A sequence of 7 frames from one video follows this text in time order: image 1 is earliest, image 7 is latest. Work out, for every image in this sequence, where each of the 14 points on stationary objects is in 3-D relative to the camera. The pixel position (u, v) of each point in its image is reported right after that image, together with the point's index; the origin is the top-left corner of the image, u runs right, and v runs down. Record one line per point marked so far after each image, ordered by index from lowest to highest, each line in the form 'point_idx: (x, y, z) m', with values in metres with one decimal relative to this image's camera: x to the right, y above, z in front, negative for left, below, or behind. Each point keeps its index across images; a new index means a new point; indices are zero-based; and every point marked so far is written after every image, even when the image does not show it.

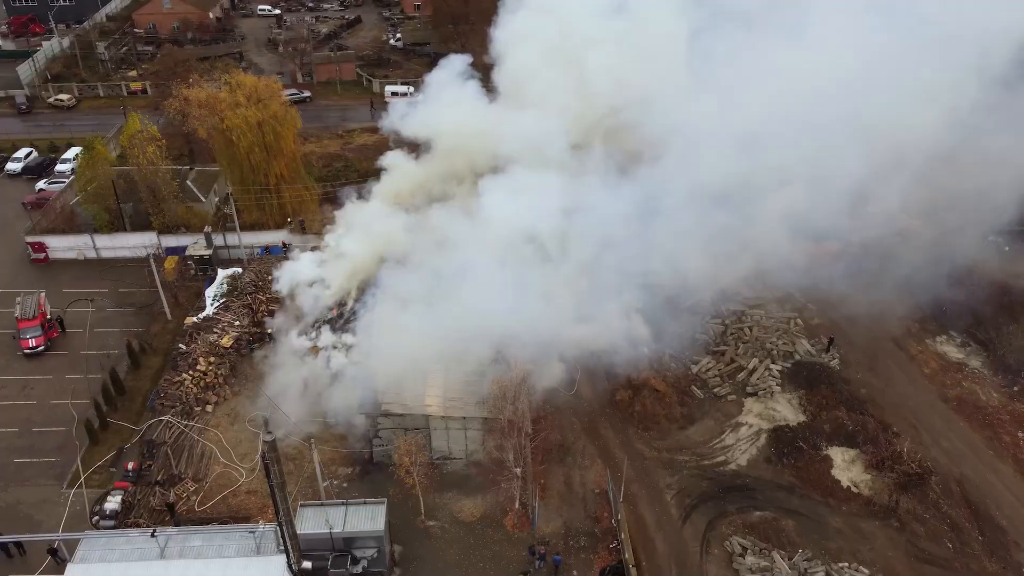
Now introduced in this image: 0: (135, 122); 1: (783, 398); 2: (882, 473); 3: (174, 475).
0: (-10.5, +4.7, +19.2) m
1: (+6.6, -2.7, +16.6) m
2: (+8.1, -4.1, +14.7) m
3: (-6.5, -3.6, +13.0) m
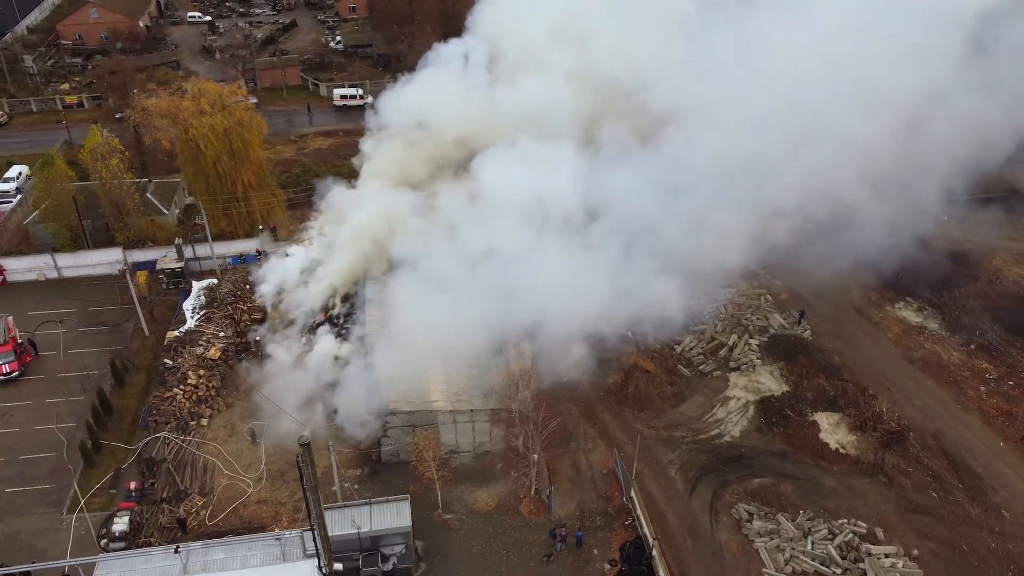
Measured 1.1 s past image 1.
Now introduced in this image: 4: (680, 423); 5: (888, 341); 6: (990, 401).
0: (-11.2, +4.2, +18.4) m
1: (+6.4, -2.1, +17.3) m
2: (+8.2, -3.4, +15.5) m
3: (-6.3, -3.8, +12.7) m
4: (+4.0, -3.2, +15.8) m
5: (+10.7, -1.5, +19.1) m
6: (+12.3, -2.9, +17.3) m
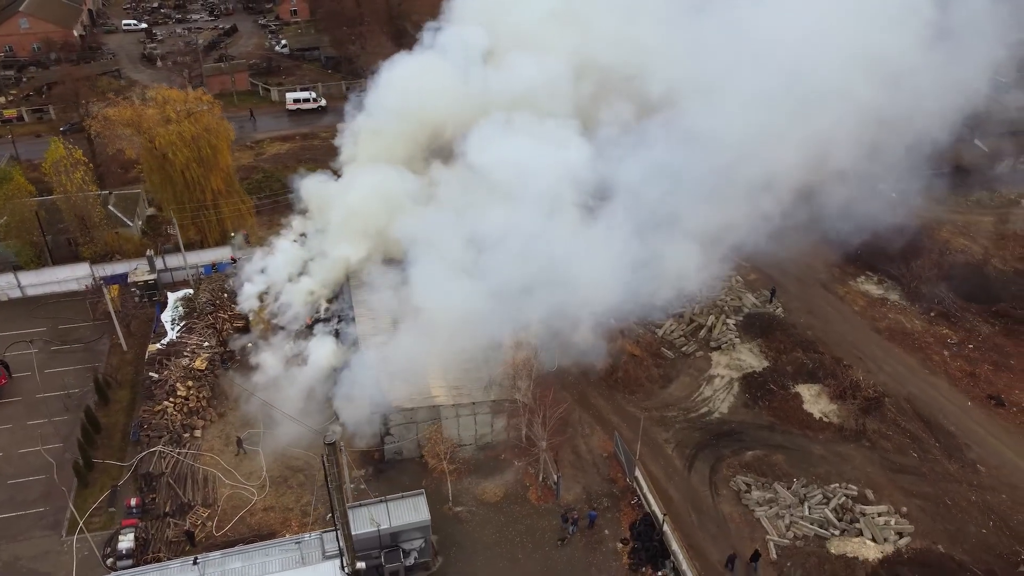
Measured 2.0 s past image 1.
0: (-11.8, +3.7, +17.8) m
1: (+6.2, -1.6, +17.9) m
2: (+8.1, -2.7, +16.3) m
3: (-6.1, -4.0, +12.4) m
4: (+3.9, -2.8, +16.2) m
5: (+10.2, -0.7, +20.0) m
6: (+12.0, -2.1, +18.3) m
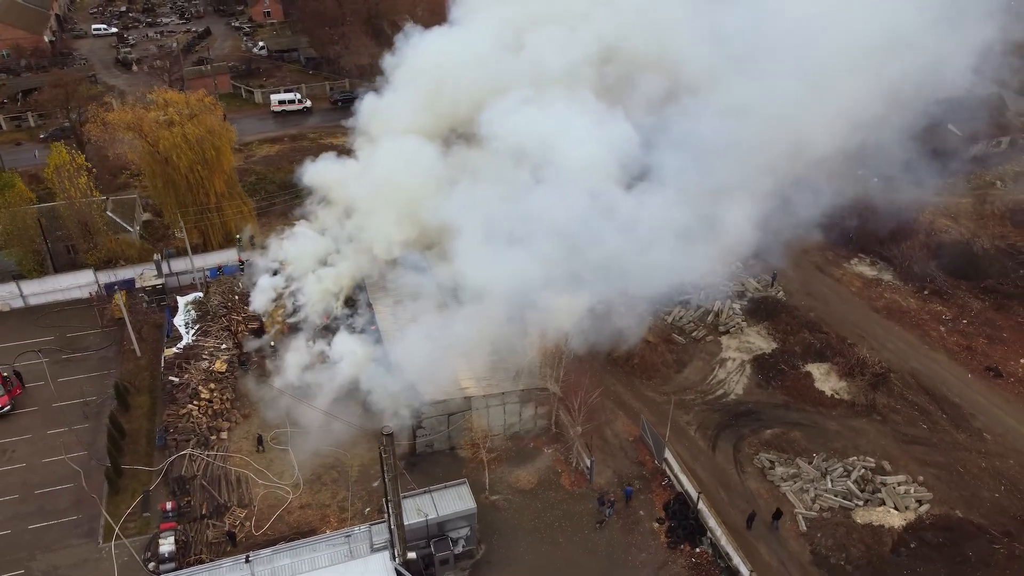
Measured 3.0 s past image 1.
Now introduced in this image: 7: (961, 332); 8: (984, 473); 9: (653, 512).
0: (-11.6, +3.5, +17.4) m
1: (+6.5, -1.1, +18.3) m
2: (+8.6, -2.2, +16.8) m
3: (-5.4, -4.0, +12.3) m
4: (+4.3, -2.4, +16.6) m
5: (+10.4, -0.2, +20.5) m
6: (+12.4, -1.4, +19.0) m
7: (+12.8, -1.3, +19.2) m
8: (+10.3, -4.0, +14.6) m
9: (+2.7, -4.3, +12.8) m
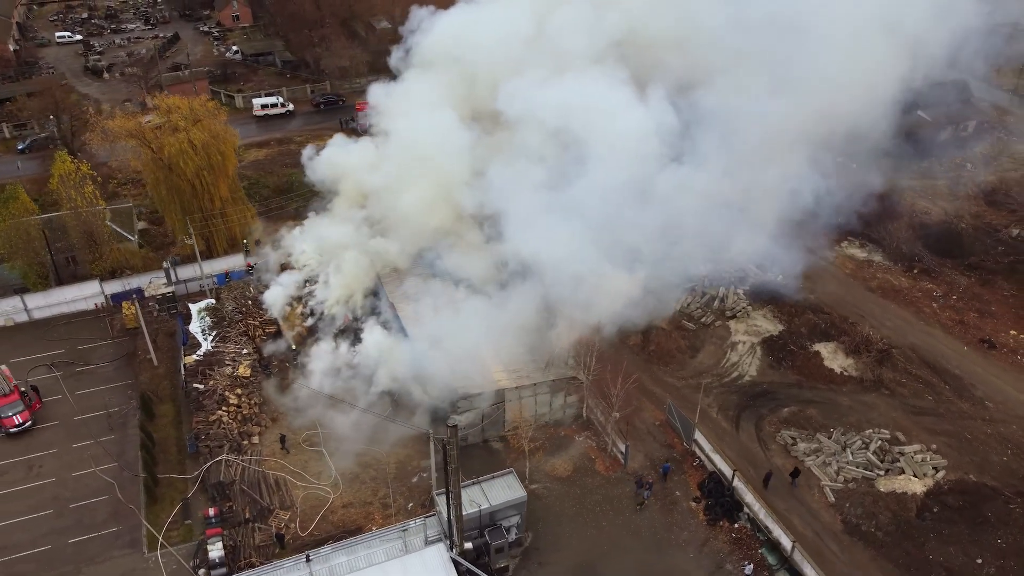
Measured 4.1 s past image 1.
0: (-11.3, +3.2, +17.1) m
1: (+6.9, -0.7, +18.8) m
2: (+9.0, -1.7, +17.4) m
3: (-4.6, -4.0, +12.3) m
4: (+4.9, -2.1, +17.0) m
5: (+10.7, +0.4, +21.2) m
6: (+12.7, -0.8, +19.8) m
7: (+13.1, -0.6, +20.0) m
8: (+10.9, -3.4, +15.3) m
9: (+3.5, -4.0, +13.1) m
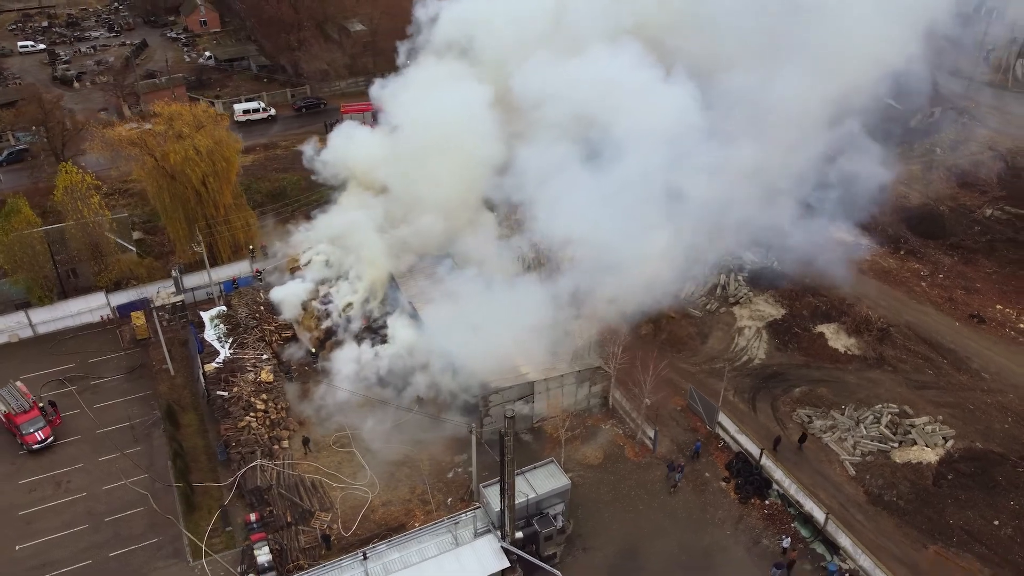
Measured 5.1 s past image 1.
0: (-11.1, +2.9, +16.7) m
1: (+7.2, -0.3, +19.3) m
2: (+9.4, -1.2, +18.0) m
3: (-3.8, -4.1, +12.3) m
4: (+5.3, -1.8, +17.4) m
5: (+10.8, +1.0, +22.0) m
6: (+12.9, -0.1, +20.6) m
7: (+13.3, +0.1, +20.8) m
8: (+11.5, -2.9, +16.1) m
9: (+4.1, -3.7, +13.5) m
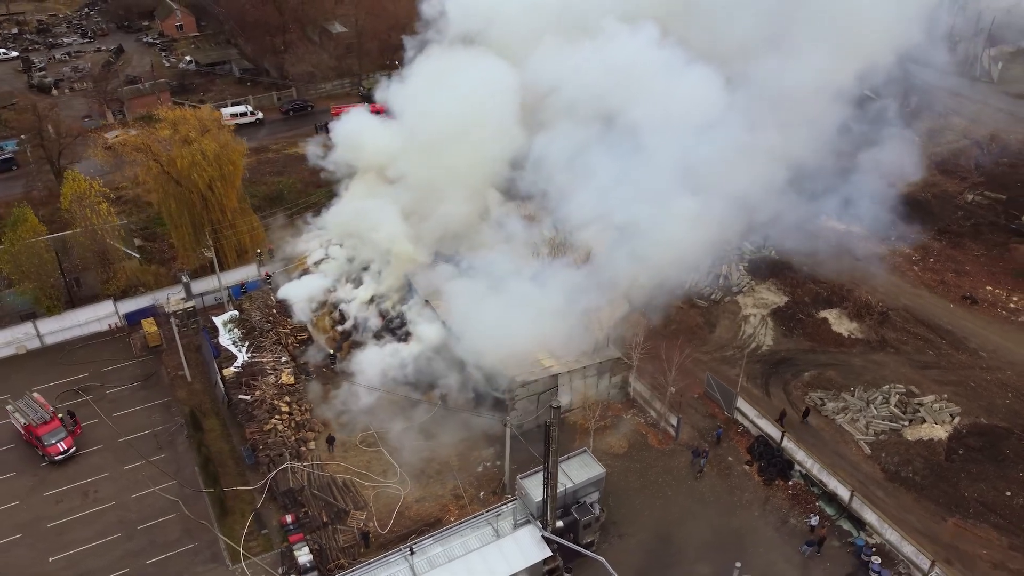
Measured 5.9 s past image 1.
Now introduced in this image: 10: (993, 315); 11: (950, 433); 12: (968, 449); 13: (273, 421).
0: (-10.8, +2.7, +16.5) m
1: (+7.4, 0.0, +19.8) m
2: (+9.7, -0.8, +18.5) m
3: (-3.2, -4.1, +12.3) m
4: (+5.6, -1.5, +17.8) m
5: (+10.9, +1.4, +22.5) m
6: (+13.1, +0.4, +21.2) m
7: (+13.5, +0.6, +21.5) m
8: (+11.9, -2.4, +16.7) m
9: (+4.7, -3.5, +13.9) m
10: (+14.0, -0.8, +19.5) m
11: (+9.6, -3.2, +14.7) m
12: (+9.7, -3.4, +14.3) m
13: (-4.9, -2.8, +13.9) m
